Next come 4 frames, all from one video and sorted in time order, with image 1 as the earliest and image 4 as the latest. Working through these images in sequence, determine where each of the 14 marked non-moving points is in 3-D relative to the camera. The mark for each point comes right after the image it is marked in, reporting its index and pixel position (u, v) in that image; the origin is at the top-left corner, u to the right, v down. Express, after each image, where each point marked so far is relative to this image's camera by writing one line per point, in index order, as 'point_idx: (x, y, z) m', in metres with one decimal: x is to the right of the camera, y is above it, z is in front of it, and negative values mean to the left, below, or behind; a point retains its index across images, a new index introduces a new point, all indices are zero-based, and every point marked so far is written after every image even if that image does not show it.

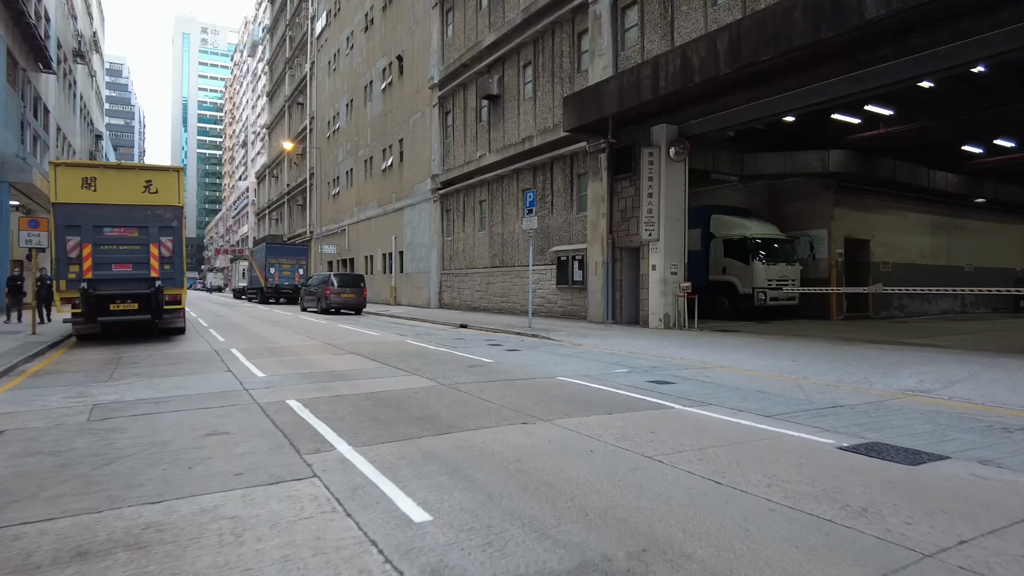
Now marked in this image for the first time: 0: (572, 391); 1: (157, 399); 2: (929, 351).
0: (+0.8, -1.4, +8.5) m
1: (-4.5, -1.4, +8.3) m
2: (+7.8, -1.2, +12.2) m
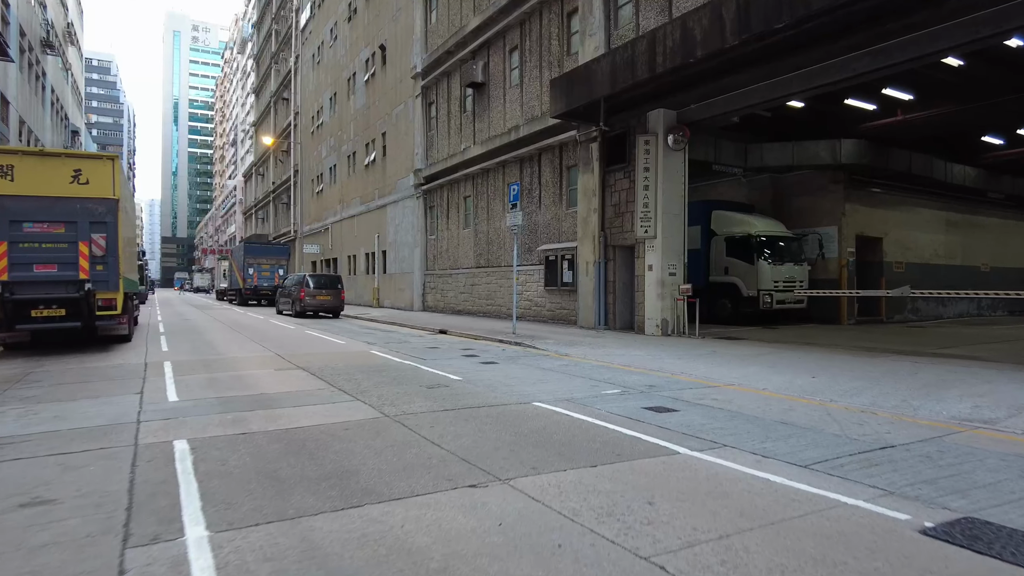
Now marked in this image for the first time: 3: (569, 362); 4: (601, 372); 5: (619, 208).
0: (+0.4, -1.4, +6.7) m
1: (-4.9, -1.5, +6.5) m
2: (+7.4, -1.2, +10.5) m
3: (+1.1, -1.4, +12.4) m
4: (+1.5, -1.4, +10.9) m
5: (+2.9, +2.2, +17.8) m
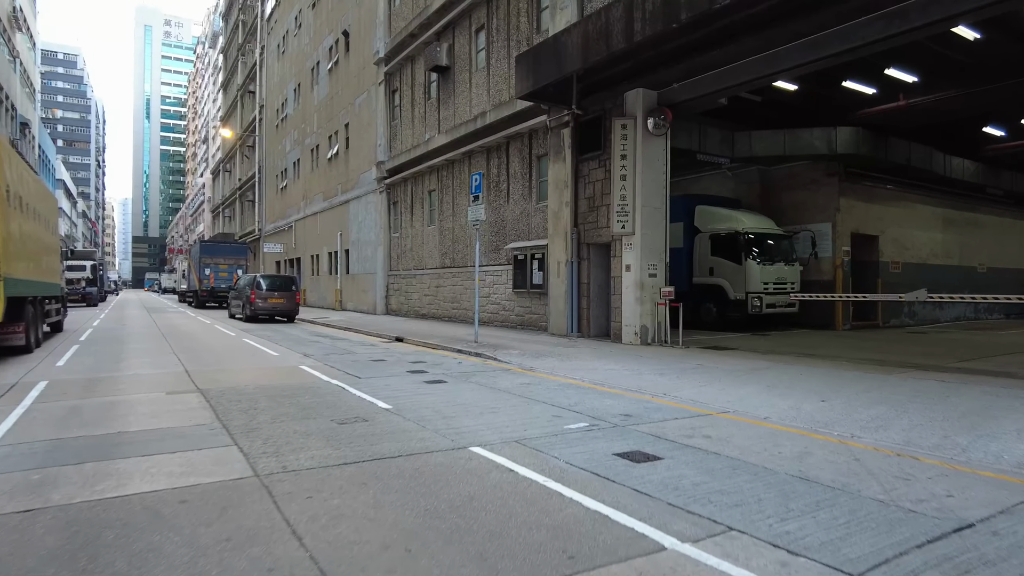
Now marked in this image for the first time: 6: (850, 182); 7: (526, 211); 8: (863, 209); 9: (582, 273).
0: (-0.3, -1.5, +4.7) m
1: (-5.5, -1.5, +4.3) m
2: (+6.6, -1.3, +8.7) m
3: (+0.3, -1.5, +10.4) m
4: (+0.7, -1.5, +8.9) m
5: (+2.0, +2.1, +15.9) m
6: (+9.9, +3.1, +19.1) m
7: (+0.4, +2.2, +18.7) m
8: (+10.5, +2.4, +19.5) m
9: (+1.7, +0.4, +16.2) m
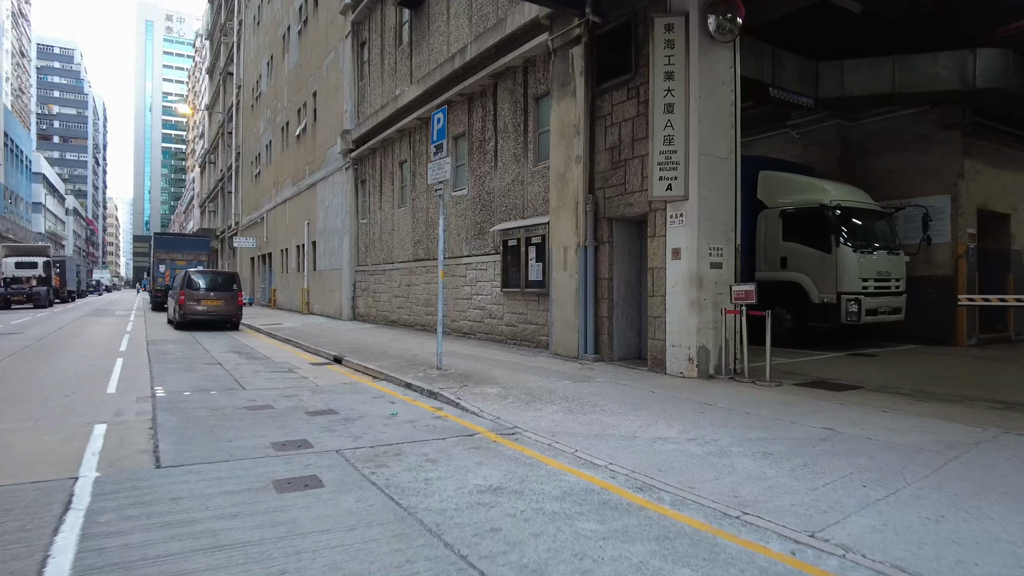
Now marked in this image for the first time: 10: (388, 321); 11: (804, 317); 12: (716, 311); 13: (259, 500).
0: (-0.7, -1.4, -0.7) m
1: (-6.0, -1.5, -1.0) m
2: (+6.3, -1.3, +3.2) m
3: (-0.1, -1.4, +5.0) m
4: (+0.4, -1.4, +3.5) m
5: (+1.7, +2.2, +10.5) m
6: (+9.6, +3.1, +13.5) m
7: (+0.2, +2.2, +13.2) m
8: (+10.3, +2.4, +13.9) m
9: (+1.5, +0.4, +10.8) m
10: (-3.7, -1.0, +19.7) m
11: (+5.8, -0.6, +12.9) m
12: (+2.8, -0.3, +9.1) m
13: (-1.7, -1.5, +4.6) m
